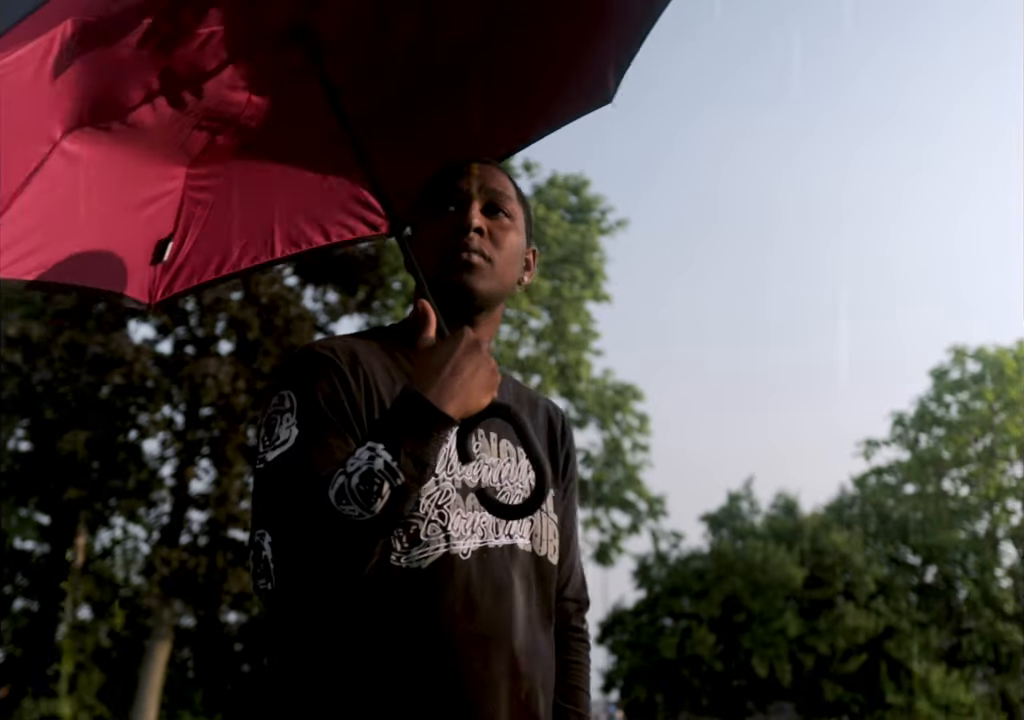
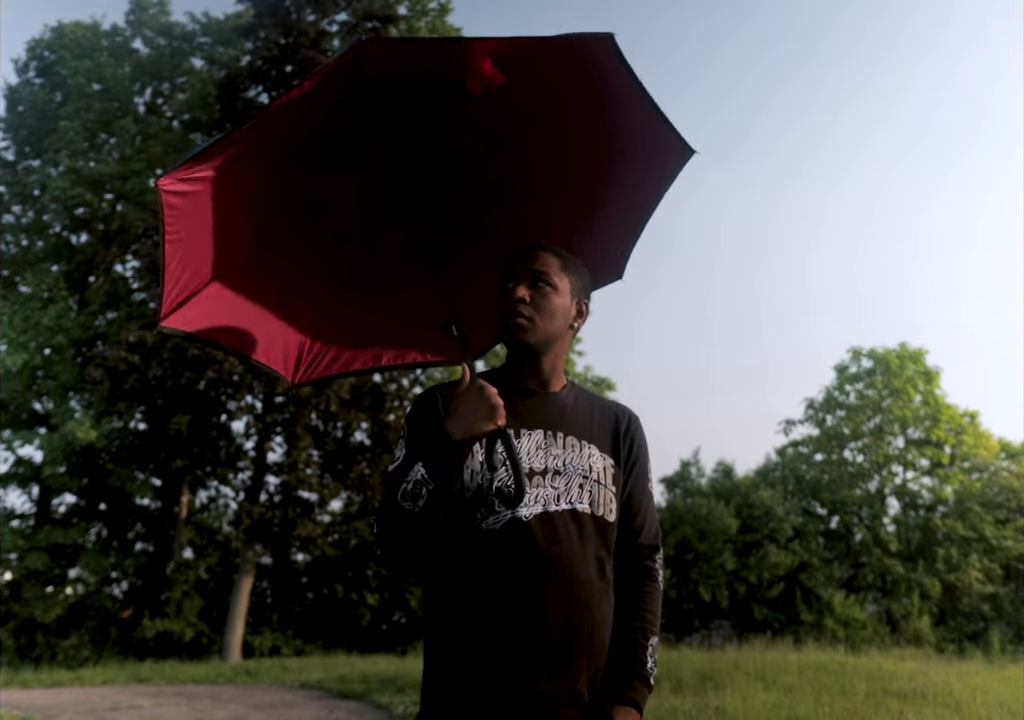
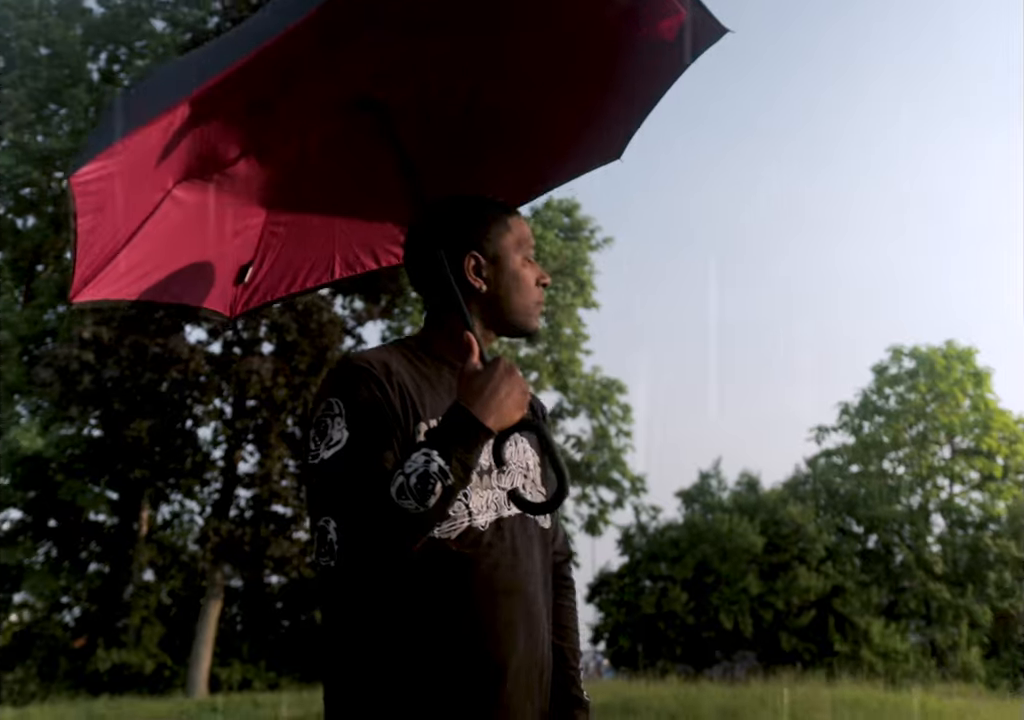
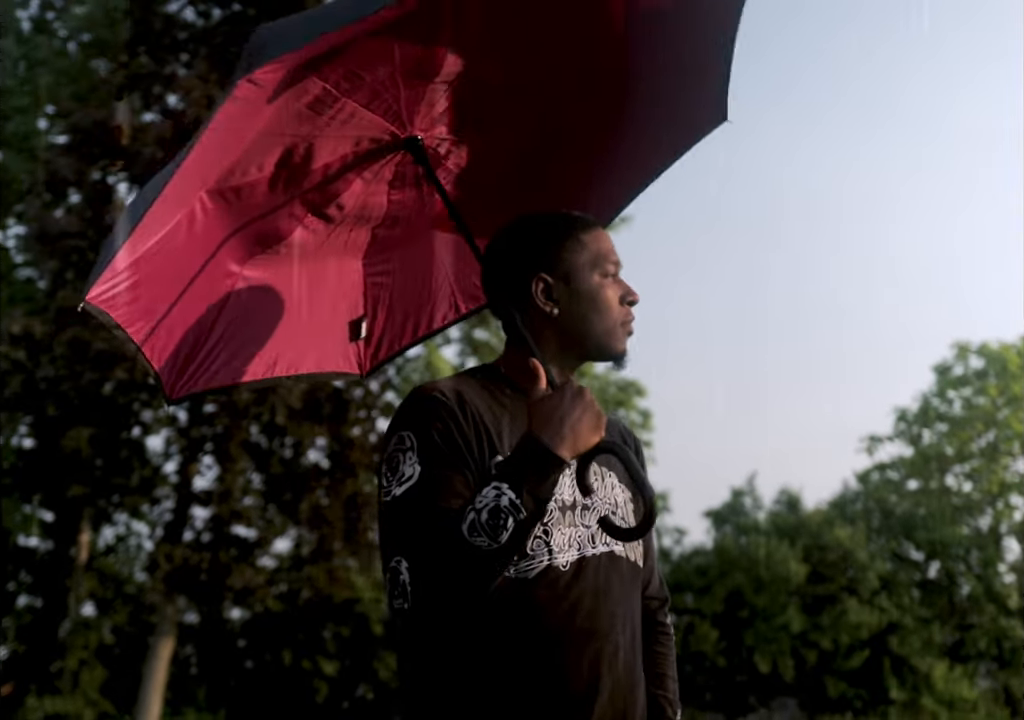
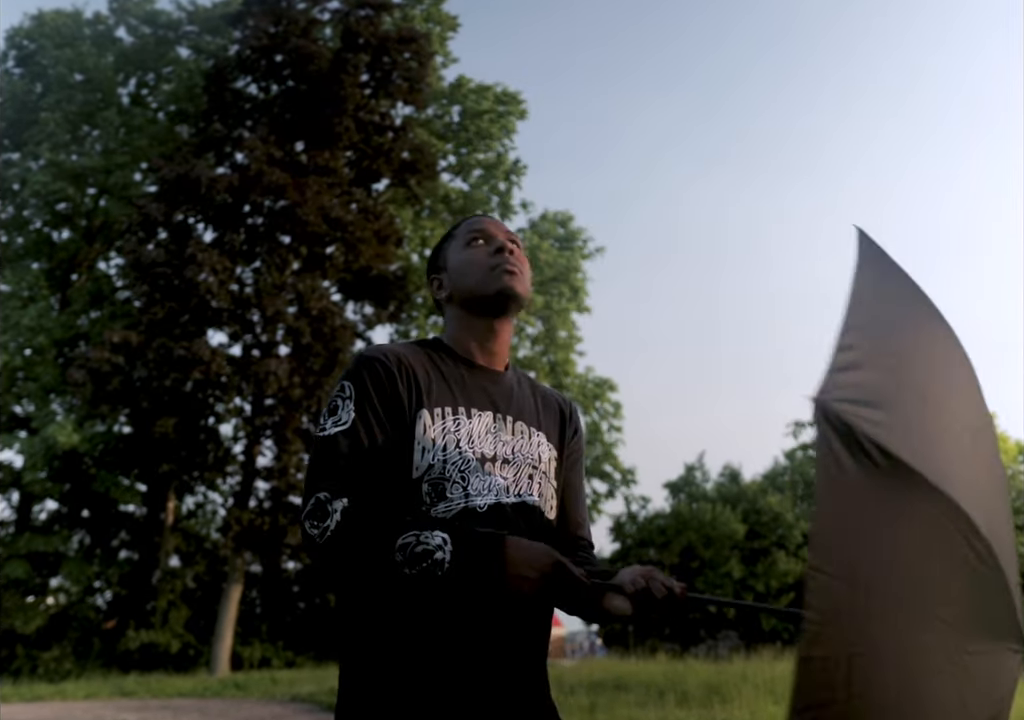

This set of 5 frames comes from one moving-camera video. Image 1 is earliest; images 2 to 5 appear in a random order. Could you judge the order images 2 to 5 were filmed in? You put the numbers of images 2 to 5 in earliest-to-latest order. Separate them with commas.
4, 3, 2, 5
